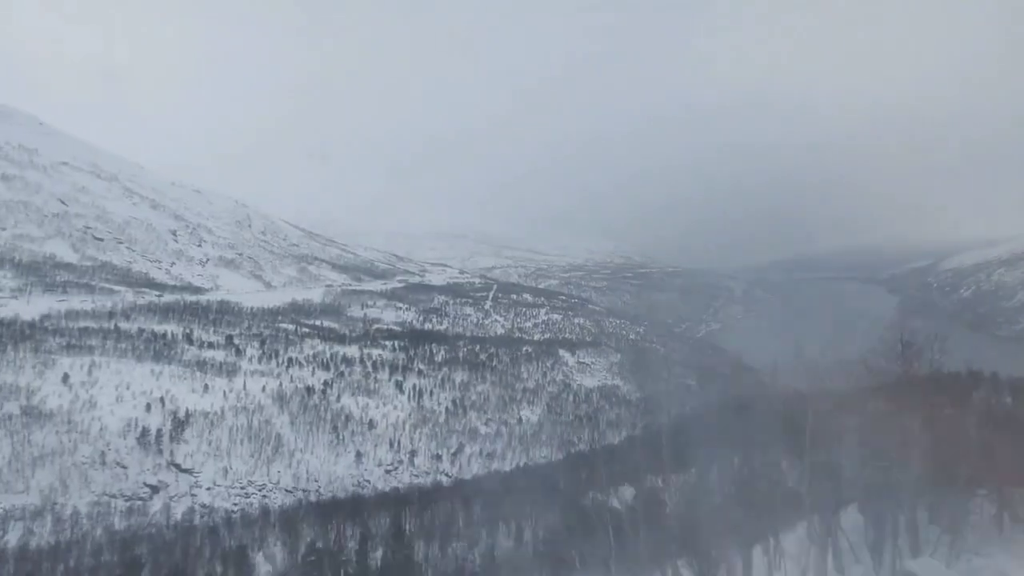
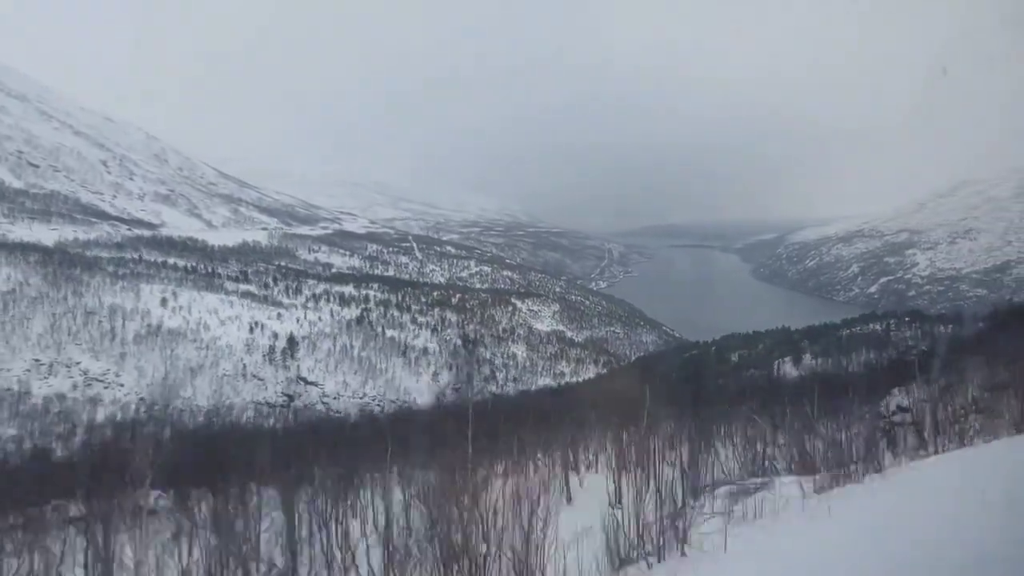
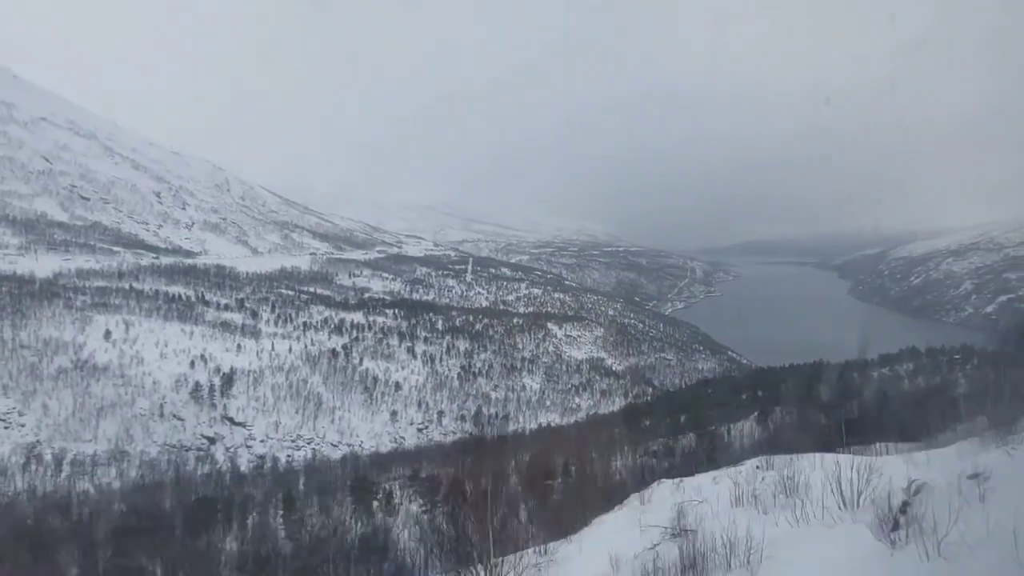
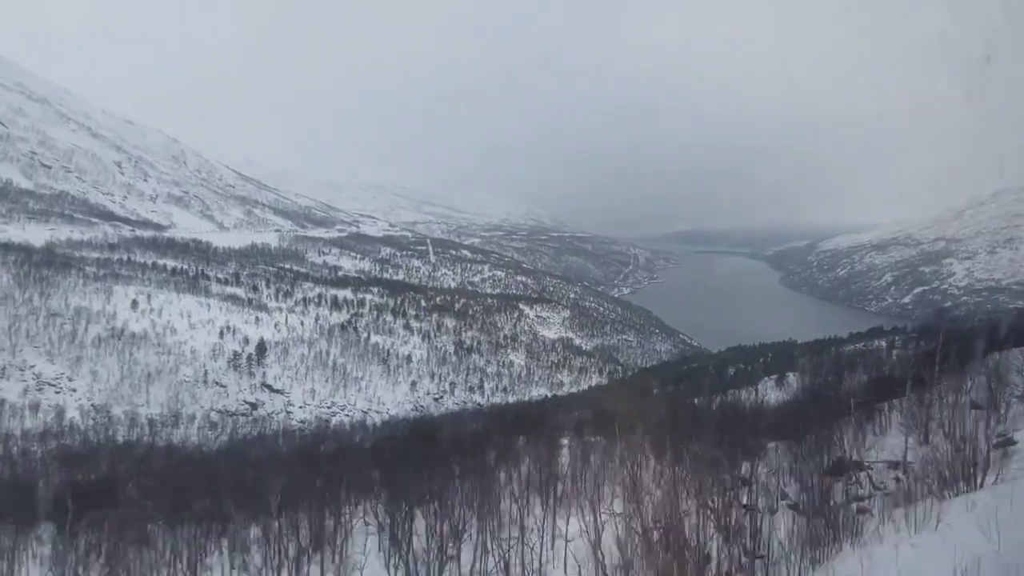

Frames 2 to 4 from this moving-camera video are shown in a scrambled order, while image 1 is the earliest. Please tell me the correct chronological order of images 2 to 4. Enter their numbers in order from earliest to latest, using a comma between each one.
3, 4, 2
